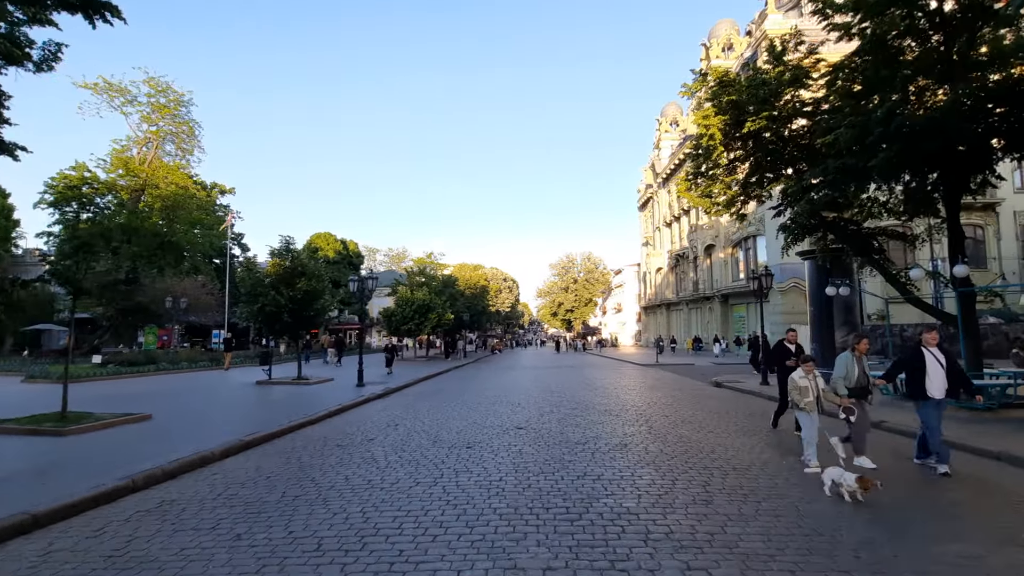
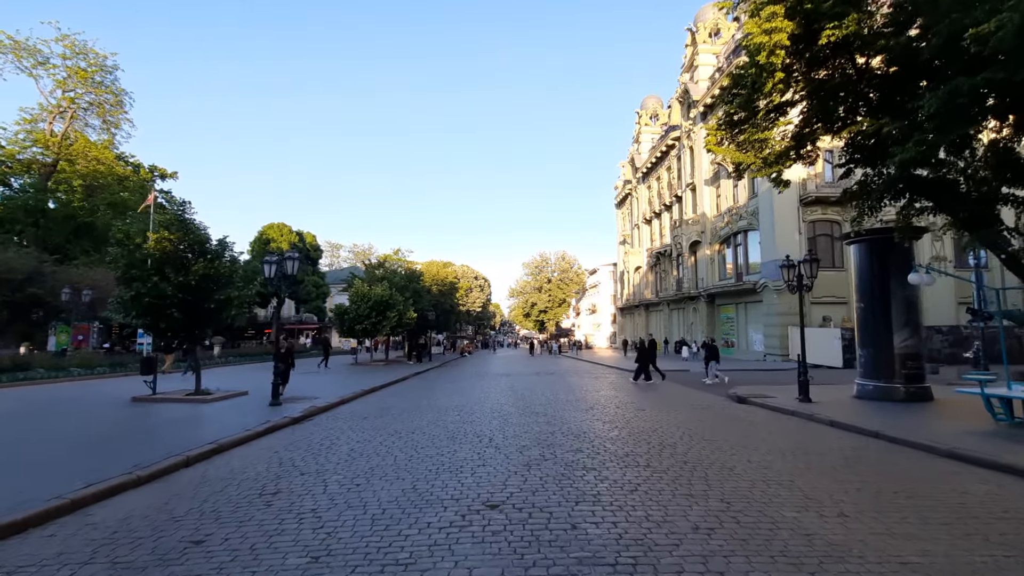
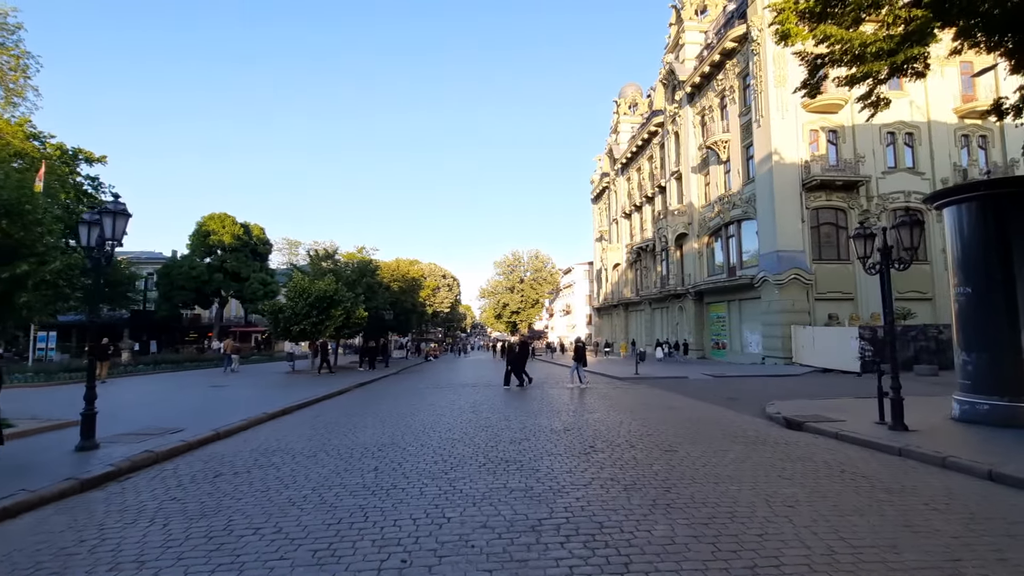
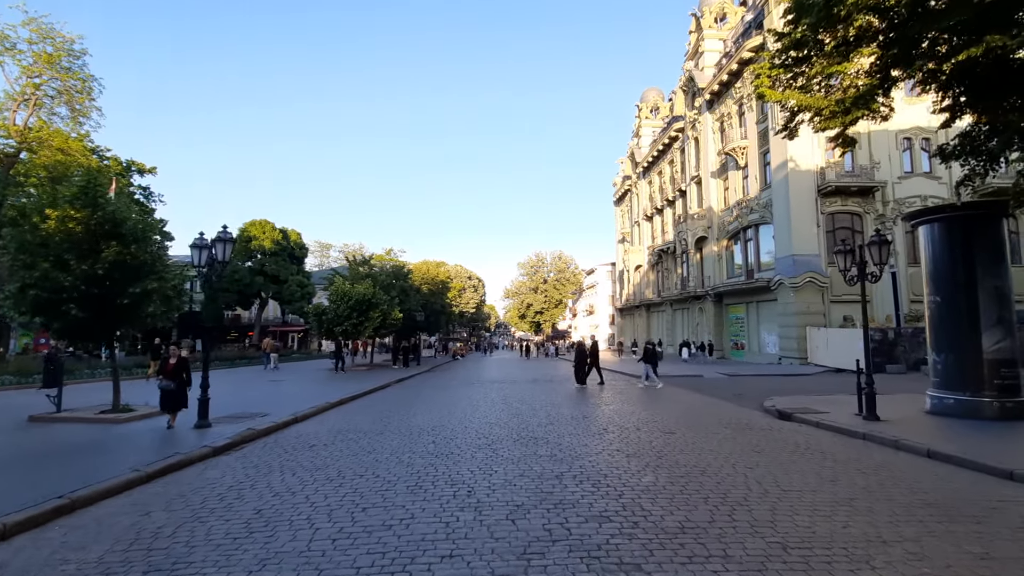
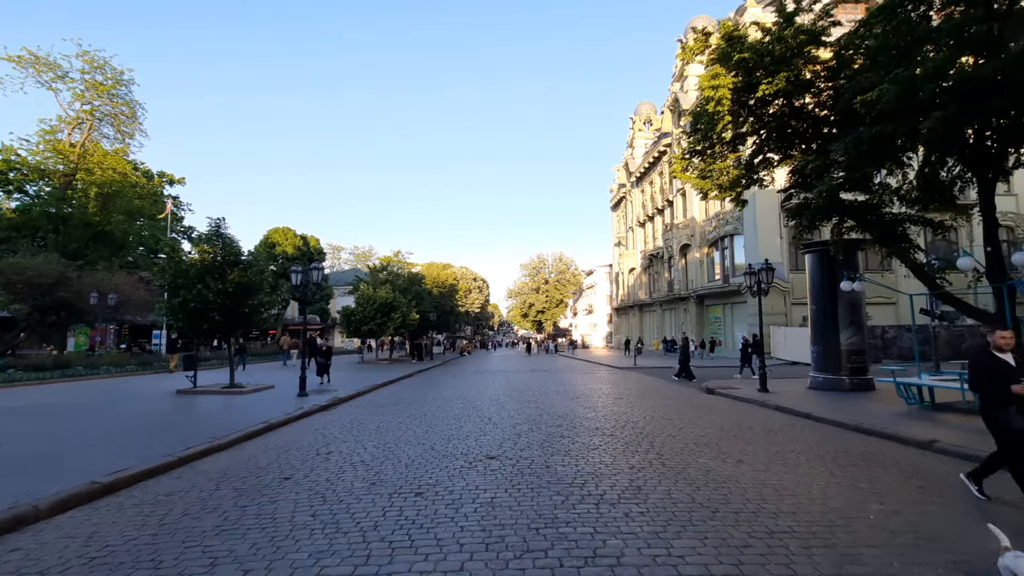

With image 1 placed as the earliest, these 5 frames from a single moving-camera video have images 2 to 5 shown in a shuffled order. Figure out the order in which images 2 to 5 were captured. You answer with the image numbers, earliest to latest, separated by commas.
5, 2, 4, 3
